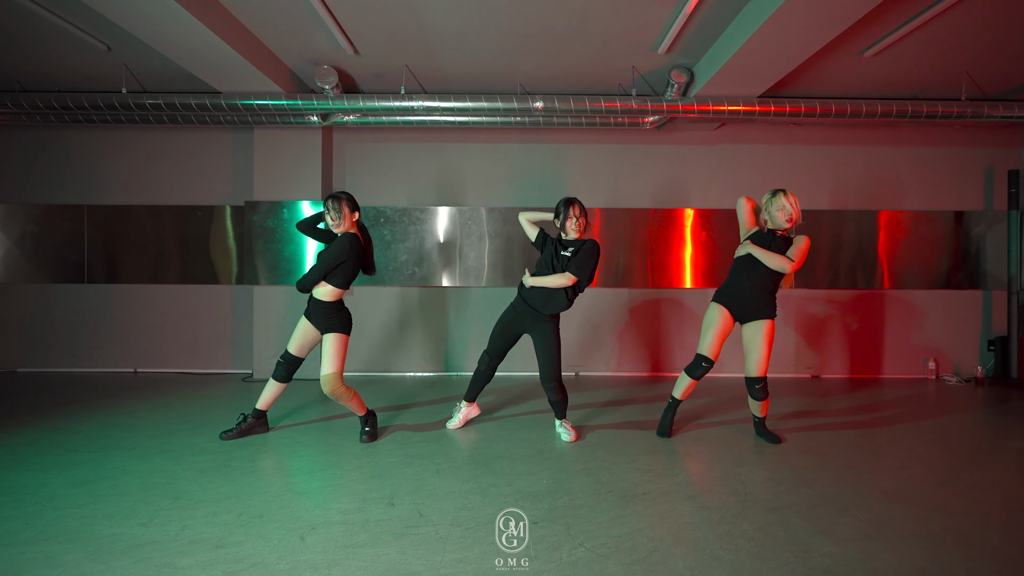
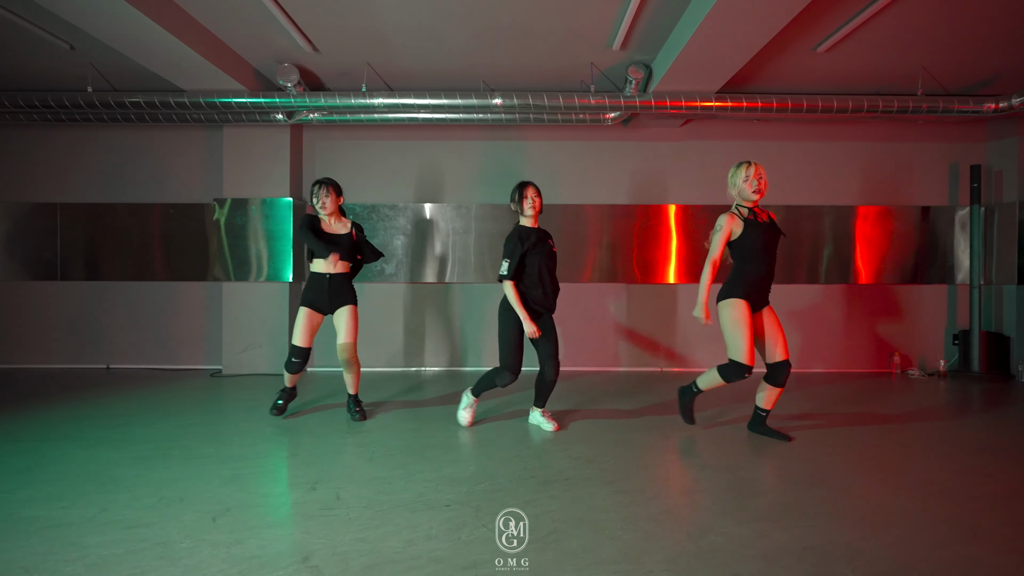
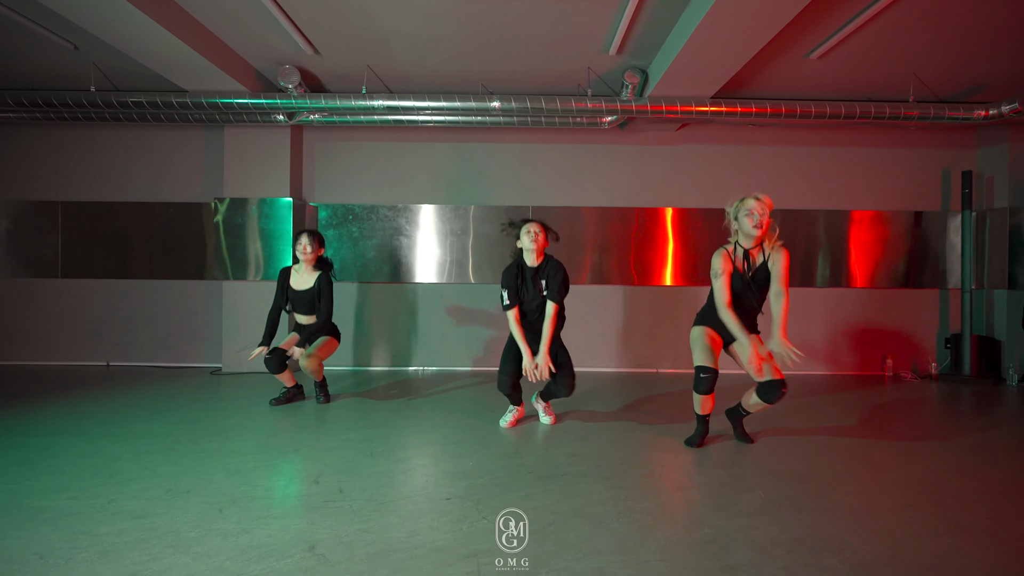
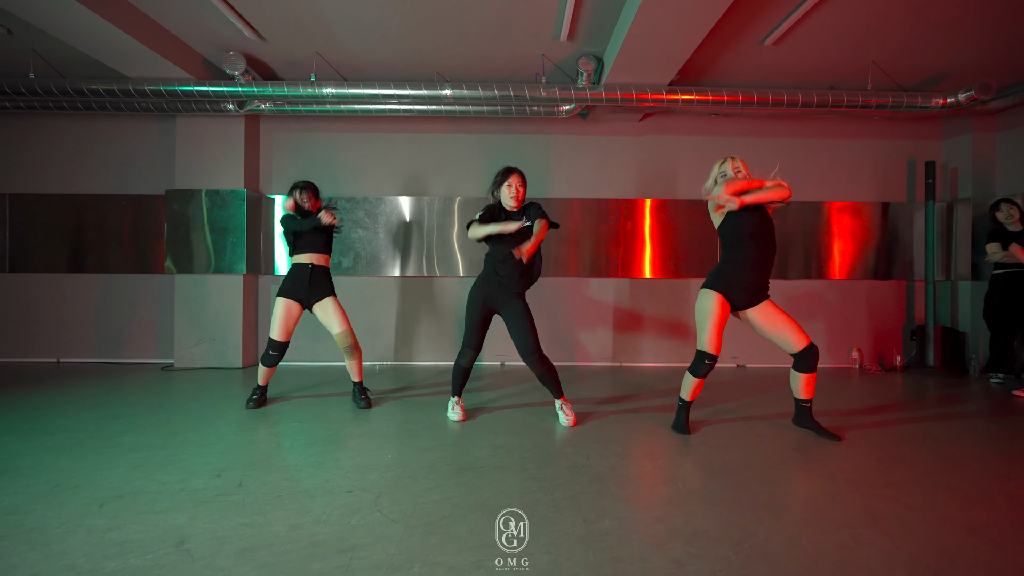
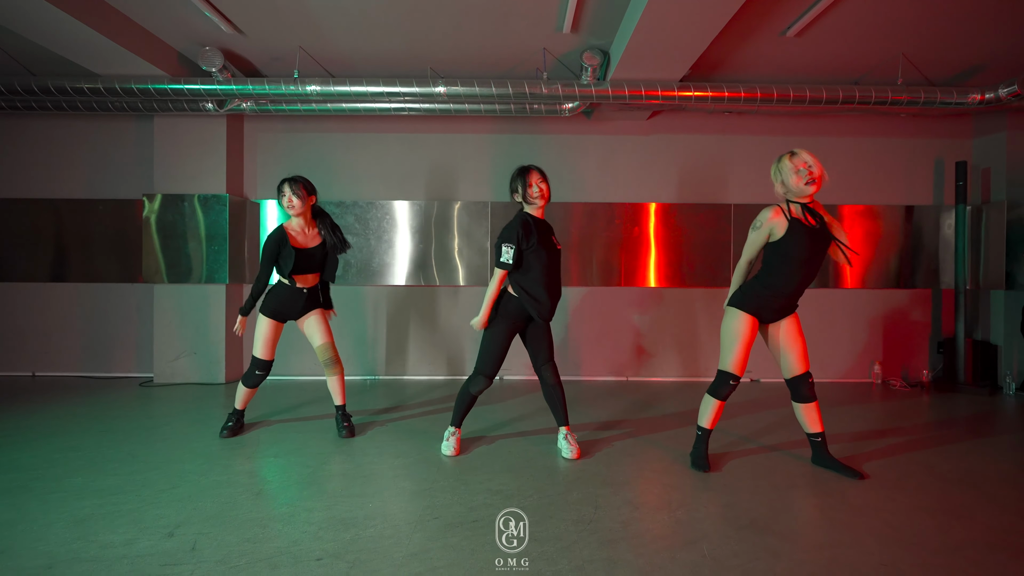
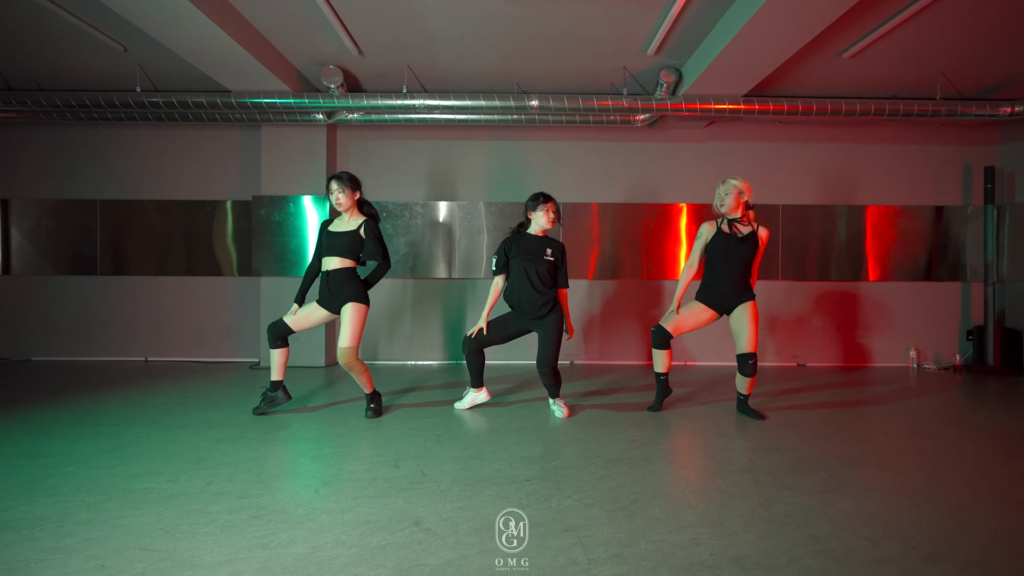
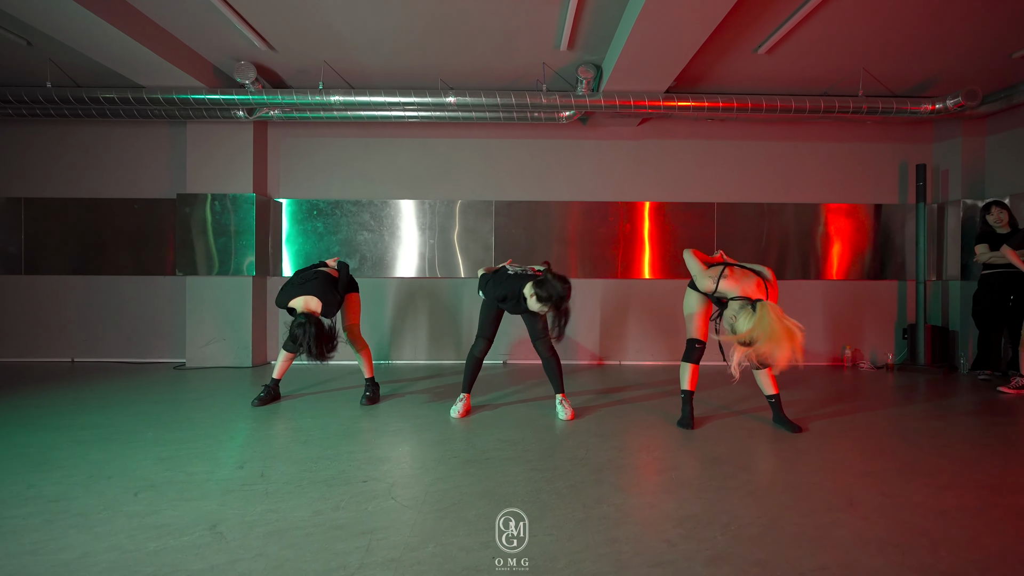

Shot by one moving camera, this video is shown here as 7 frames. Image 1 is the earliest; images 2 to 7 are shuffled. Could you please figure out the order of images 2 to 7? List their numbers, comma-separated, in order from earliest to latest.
6, 2, 7, 5, 4, 3
